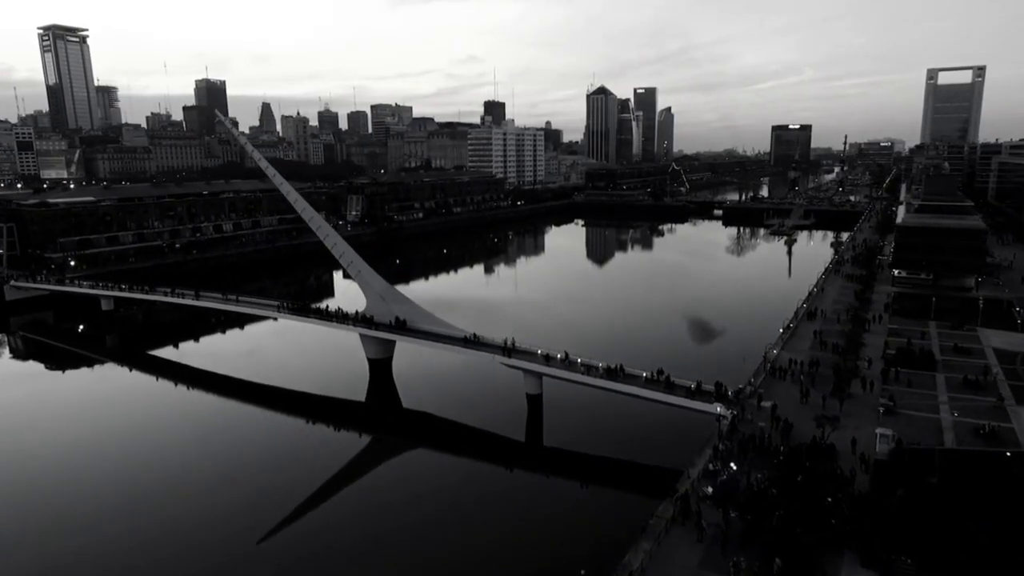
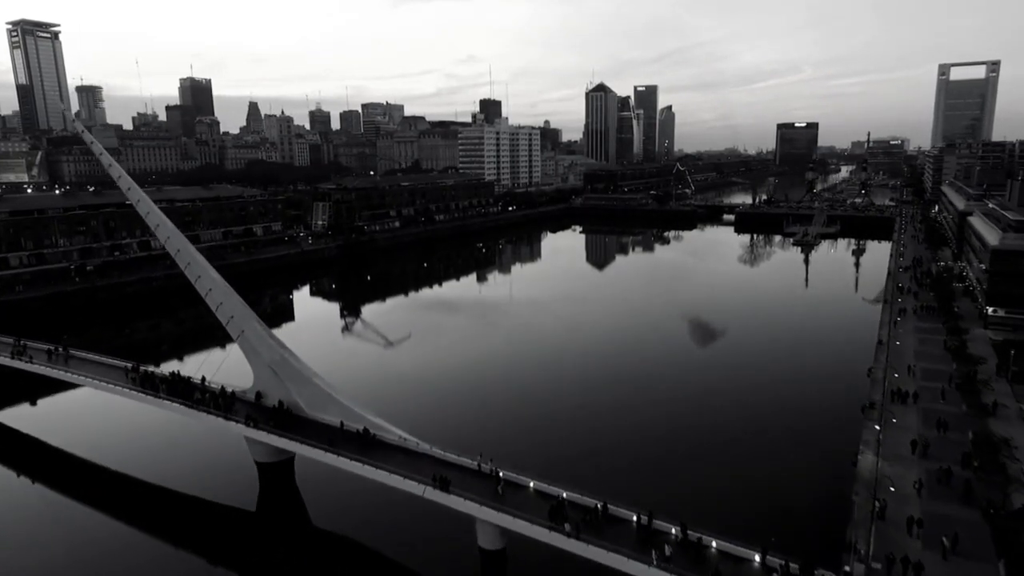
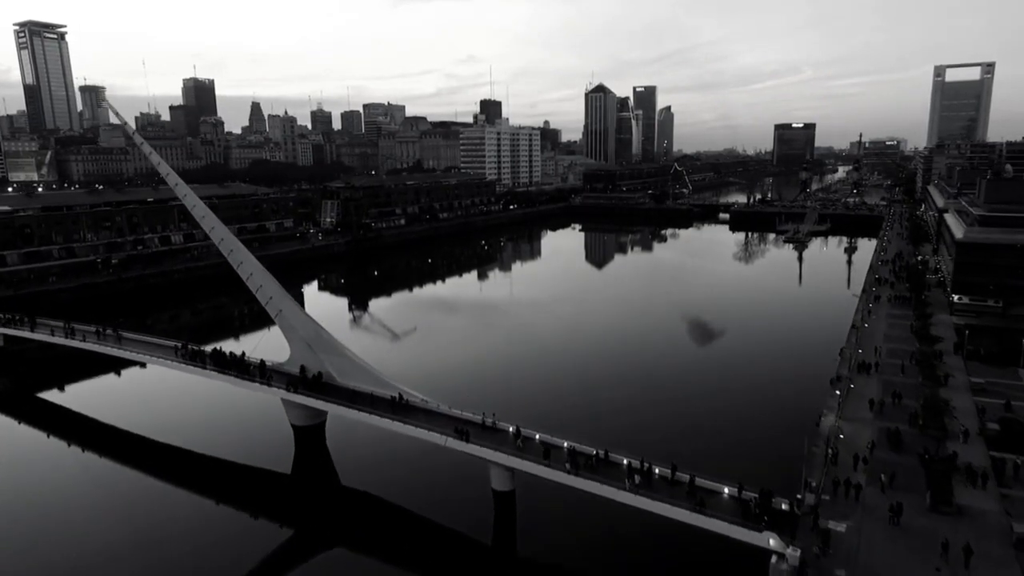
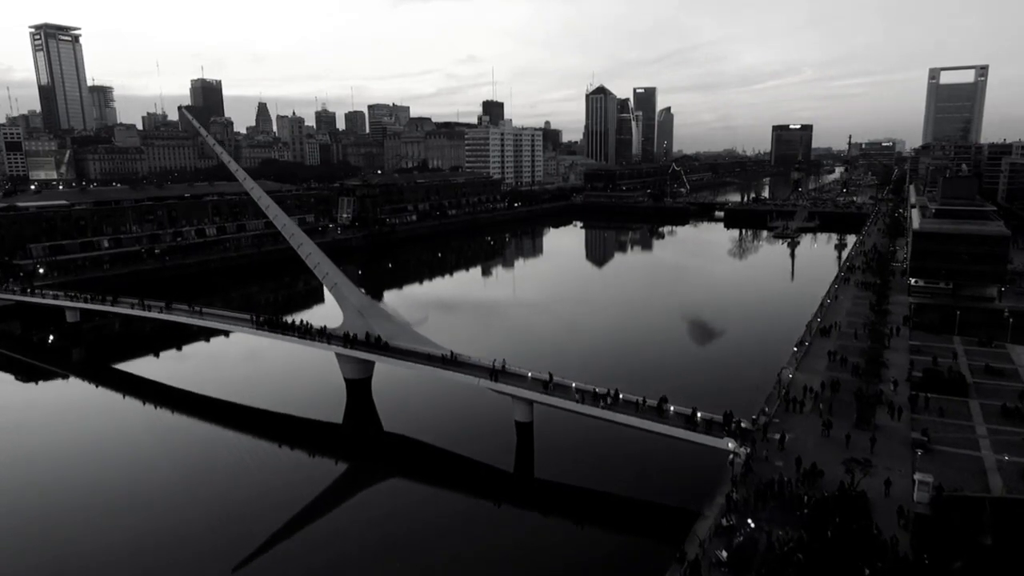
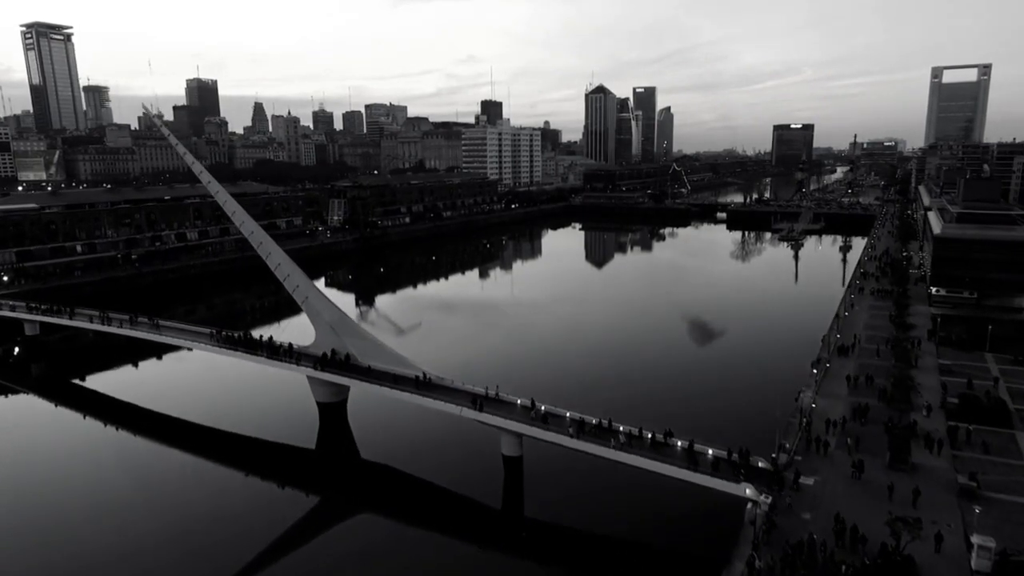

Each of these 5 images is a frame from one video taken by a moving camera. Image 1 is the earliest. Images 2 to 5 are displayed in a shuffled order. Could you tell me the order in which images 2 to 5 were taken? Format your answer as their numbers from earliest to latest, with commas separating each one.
4, 5, 3, 2
